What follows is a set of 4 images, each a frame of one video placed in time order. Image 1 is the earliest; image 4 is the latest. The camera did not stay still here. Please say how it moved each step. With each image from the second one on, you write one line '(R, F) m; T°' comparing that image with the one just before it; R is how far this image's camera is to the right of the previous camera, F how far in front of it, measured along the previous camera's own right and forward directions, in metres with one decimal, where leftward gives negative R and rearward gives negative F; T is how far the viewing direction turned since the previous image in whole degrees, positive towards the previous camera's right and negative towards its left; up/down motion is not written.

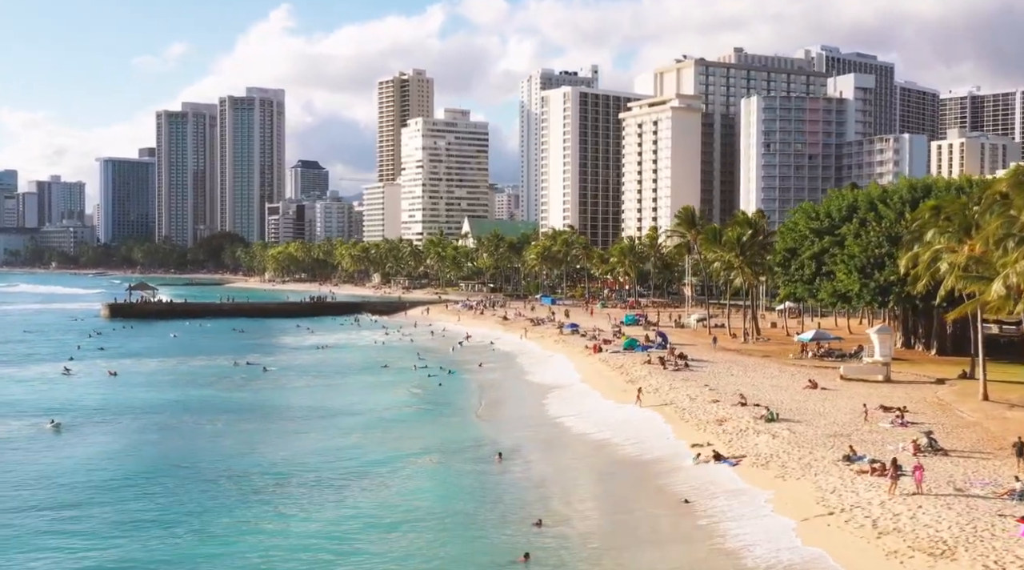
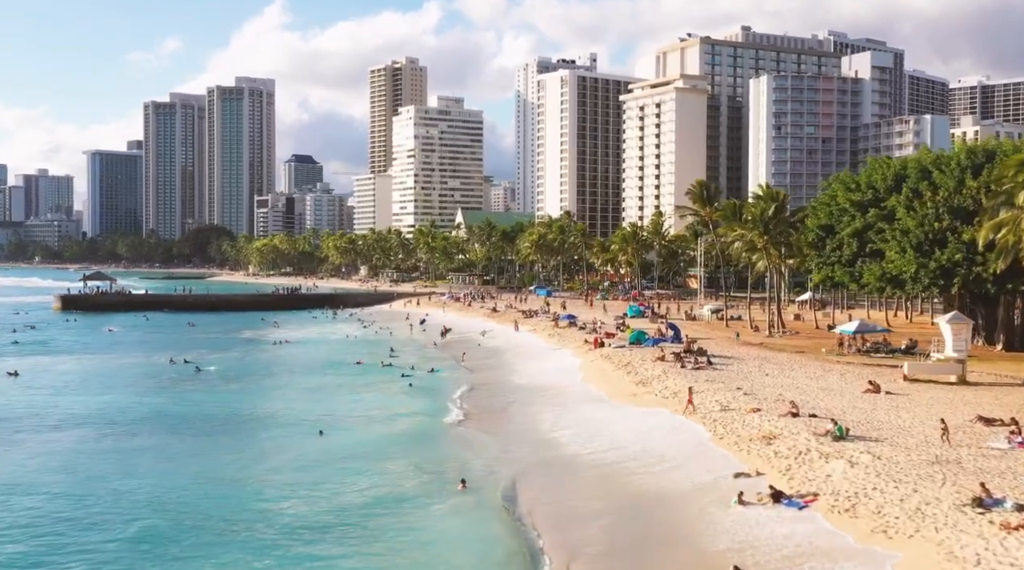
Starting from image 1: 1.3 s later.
(+0.8, +12.3) m; 0°
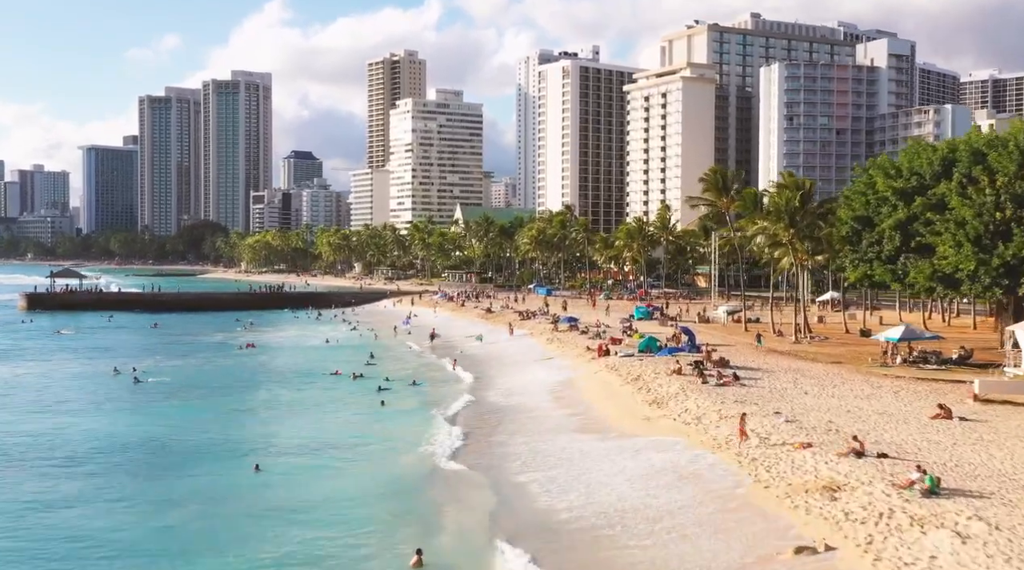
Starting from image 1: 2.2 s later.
(+0.5, +8.4) m; 0°
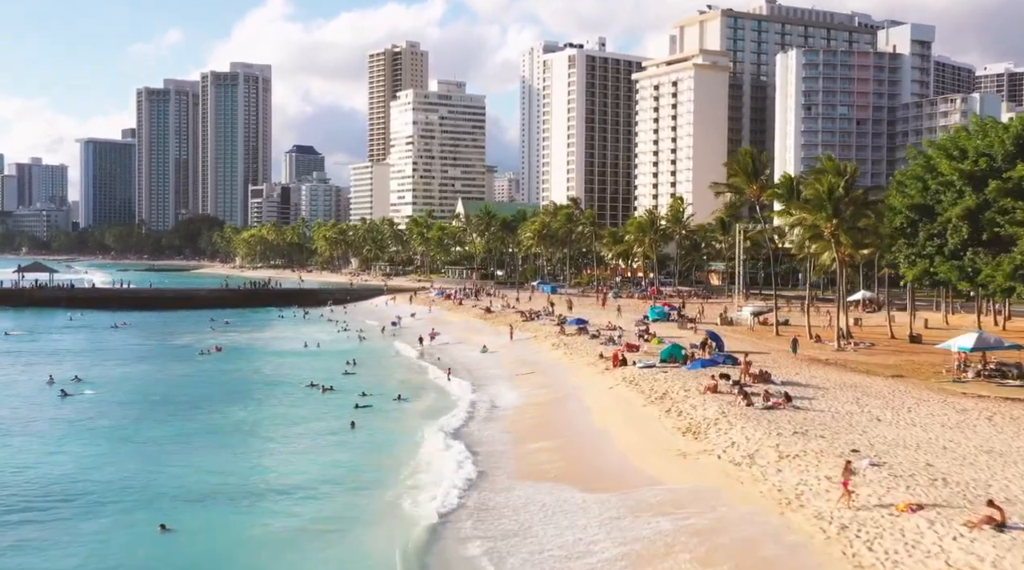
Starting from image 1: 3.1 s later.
(+0.1, +8.5) m; 0°
